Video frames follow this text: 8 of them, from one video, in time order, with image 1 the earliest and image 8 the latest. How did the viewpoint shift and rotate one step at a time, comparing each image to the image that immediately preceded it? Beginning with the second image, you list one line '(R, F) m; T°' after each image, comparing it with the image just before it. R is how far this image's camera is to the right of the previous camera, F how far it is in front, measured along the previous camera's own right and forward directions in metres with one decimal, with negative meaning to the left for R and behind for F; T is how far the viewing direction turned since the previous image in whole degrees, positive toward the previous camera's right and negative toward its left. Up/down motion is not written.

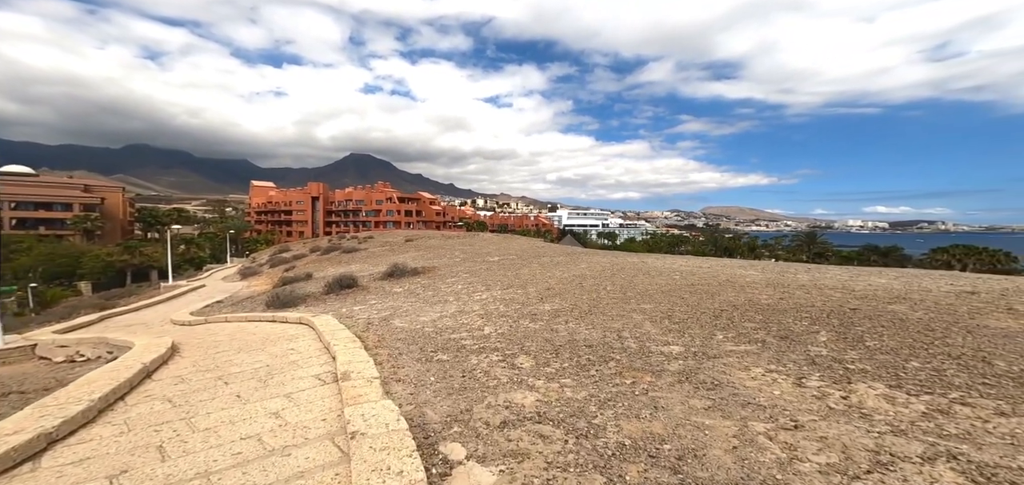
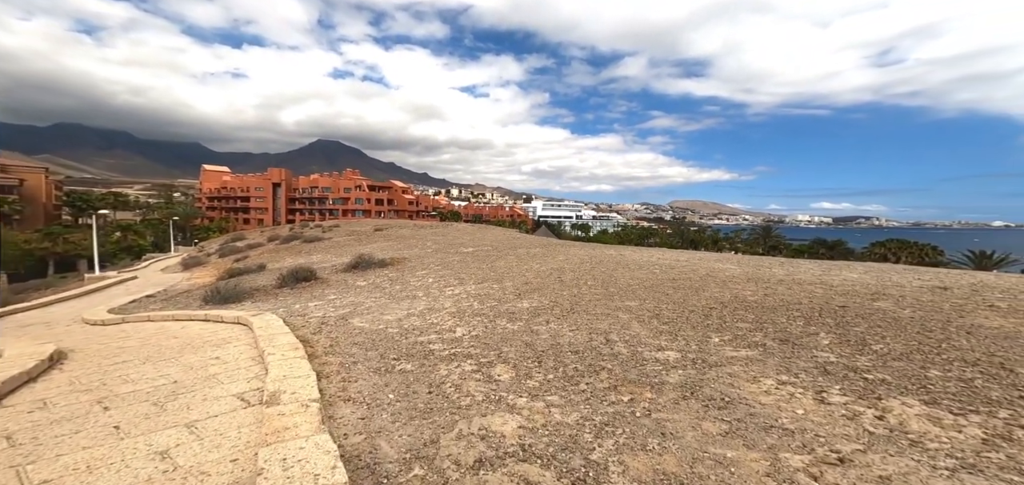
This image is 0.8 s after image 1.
(-0.1, +1.0) m; +4°
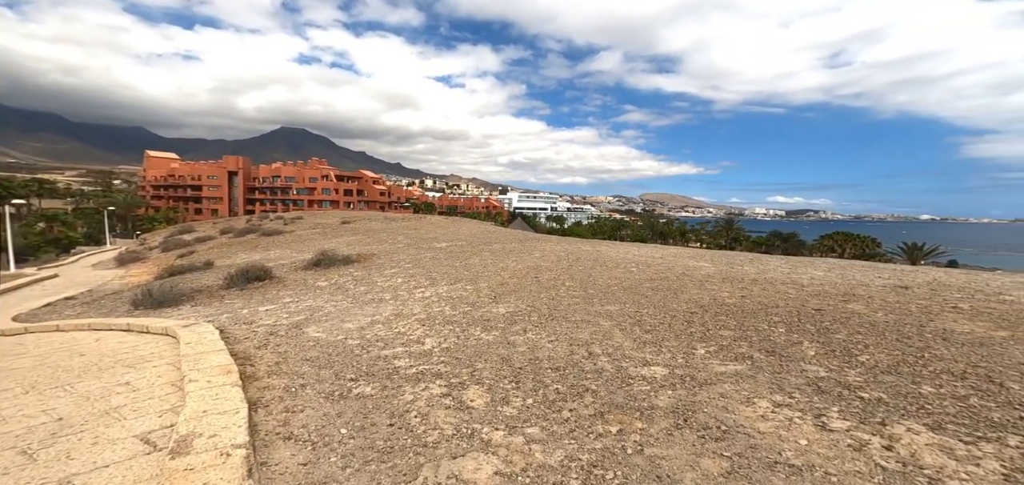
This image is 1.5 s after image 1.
(0.0, +0.6) m; +4°
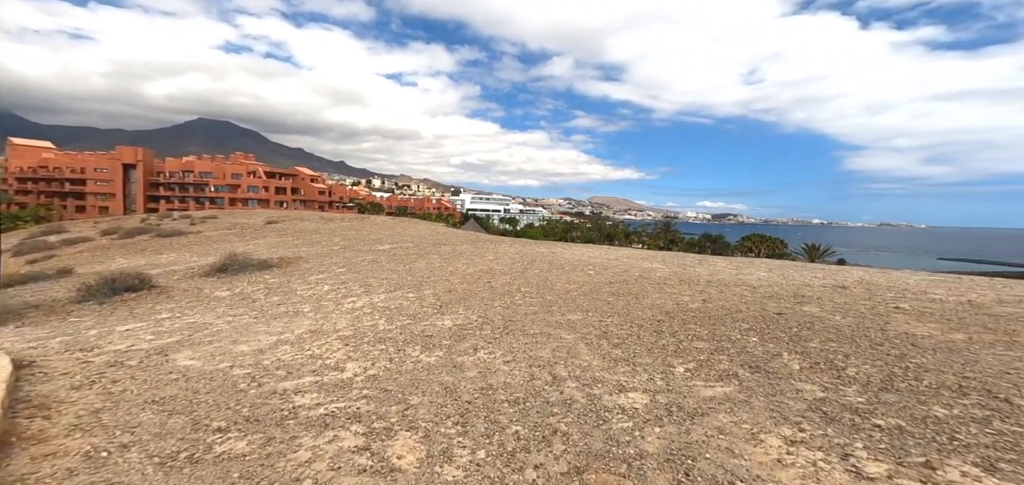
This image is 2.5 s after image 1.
(0.0, +1.3) m; +7°
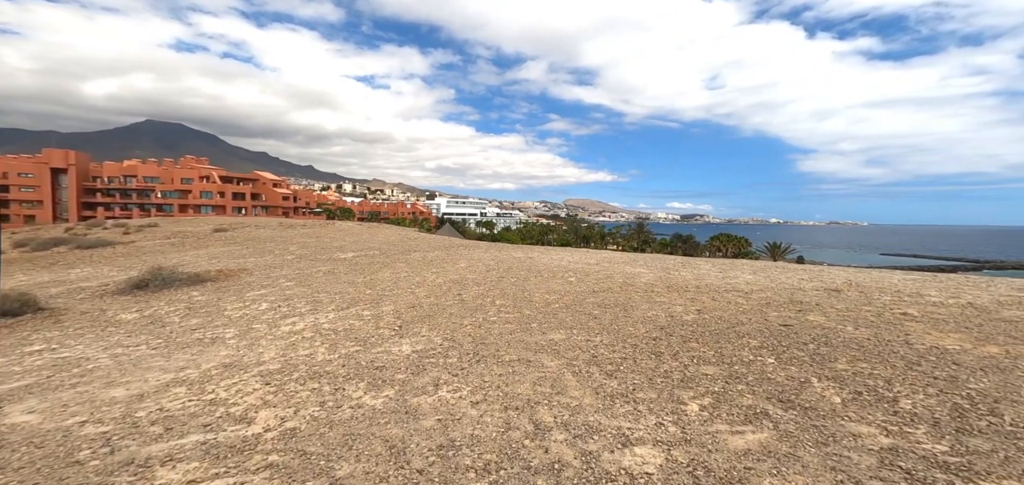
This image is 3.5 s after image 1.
(+0.1, +1.4) m; +3°
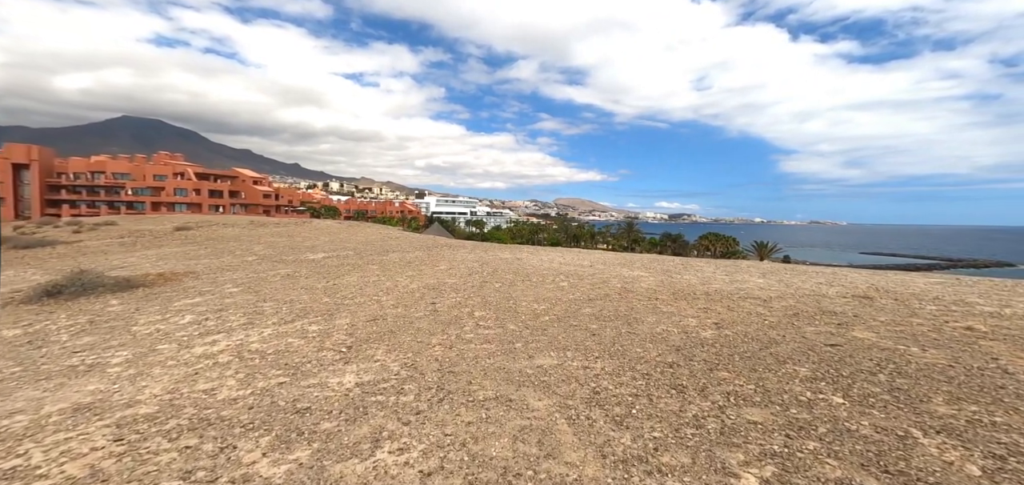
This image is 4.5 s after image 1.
(+0.2, +1.7) m; +1°
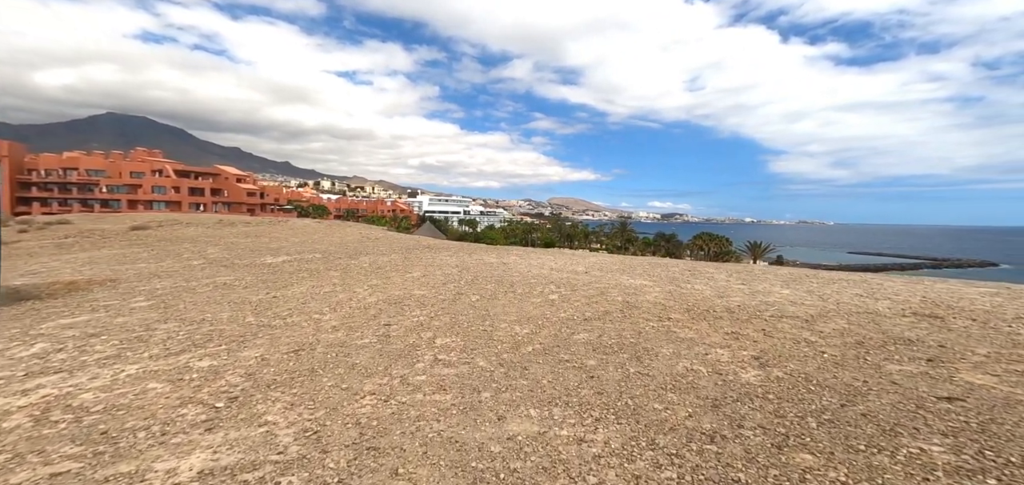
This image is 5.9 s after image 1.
(+0.4, +2.0) m; +1°
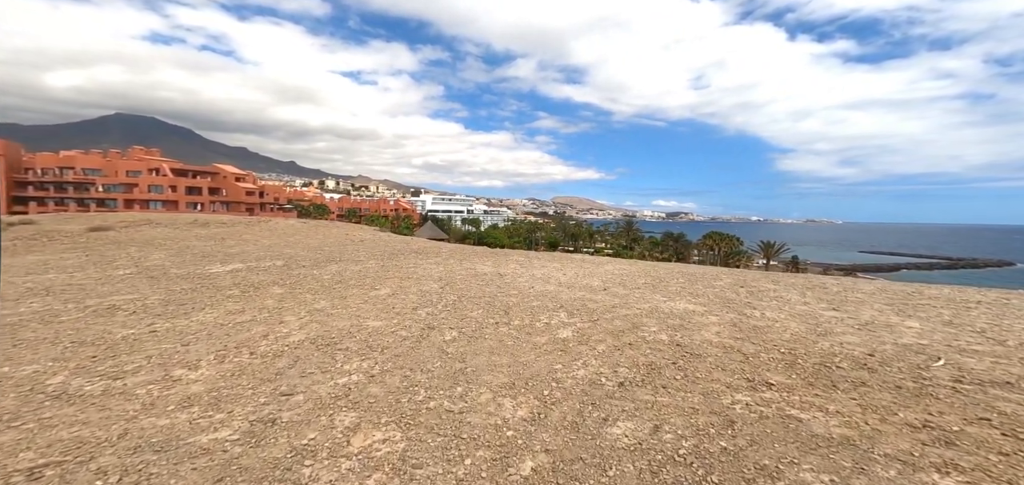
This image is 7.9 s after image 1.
(+0.2, +3.1) m; -1°
